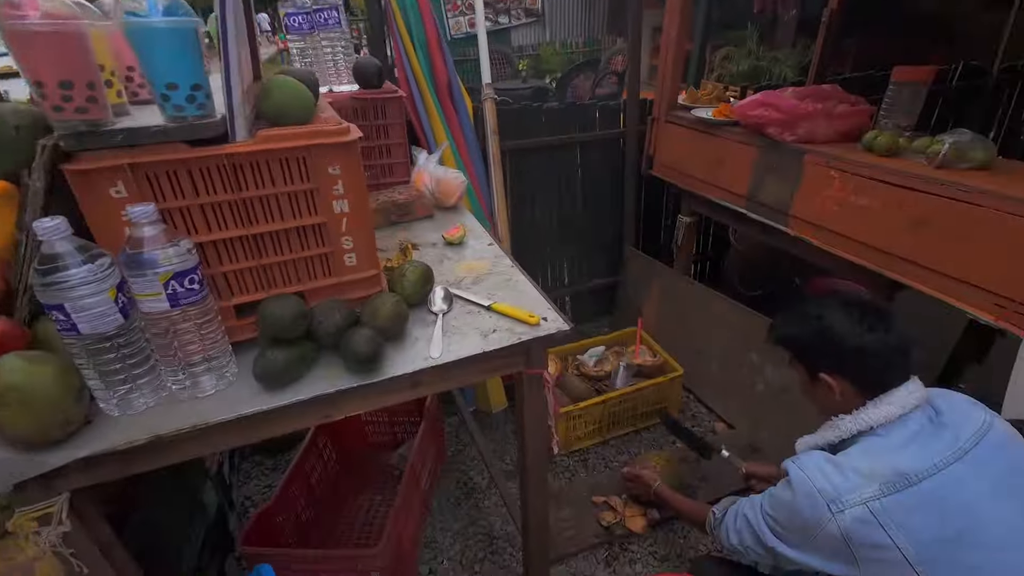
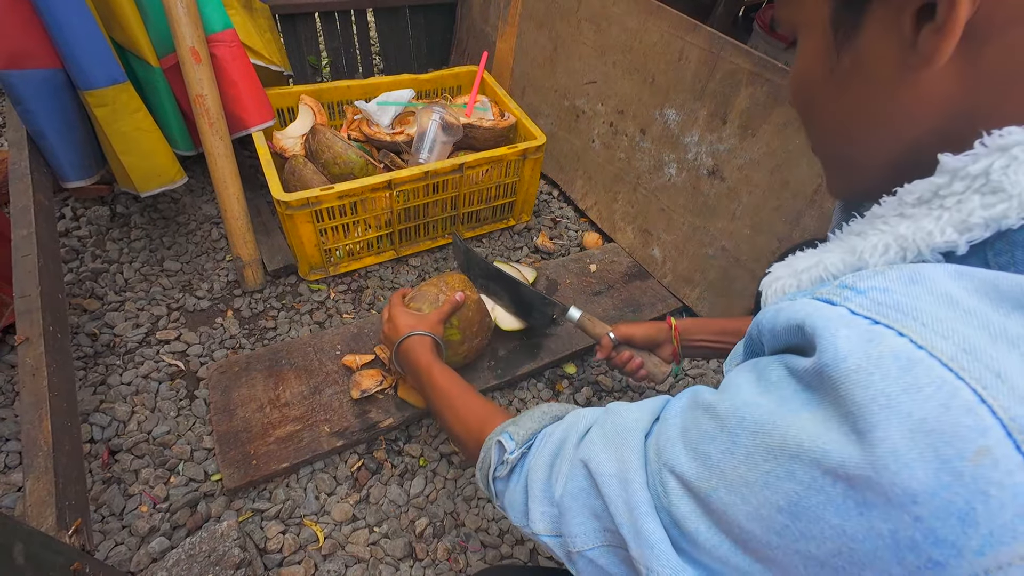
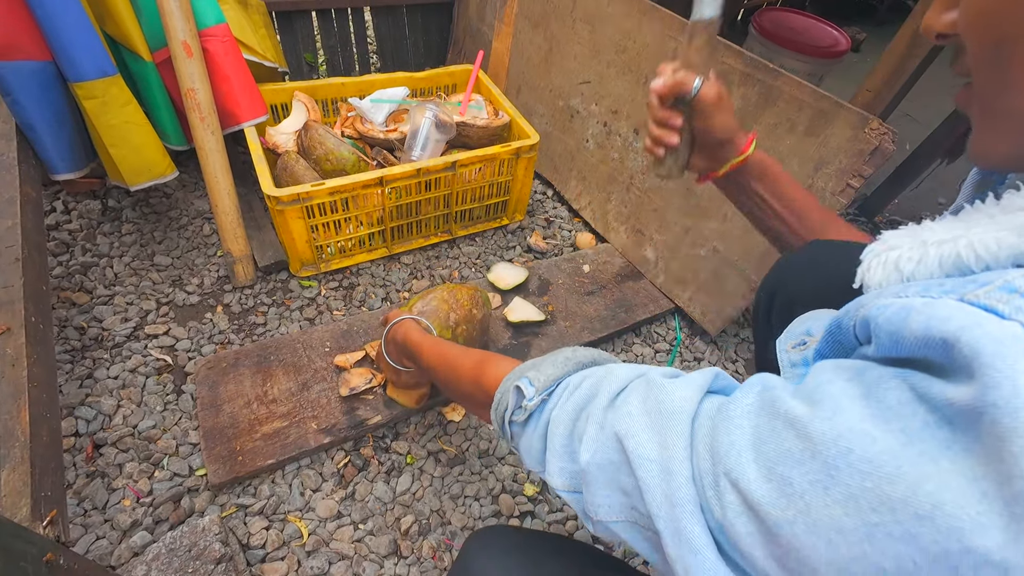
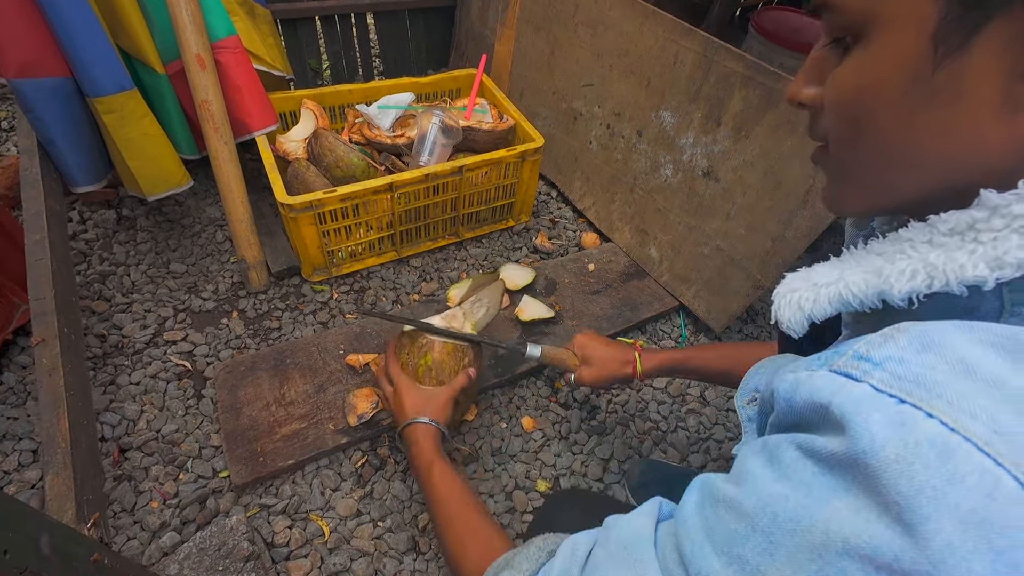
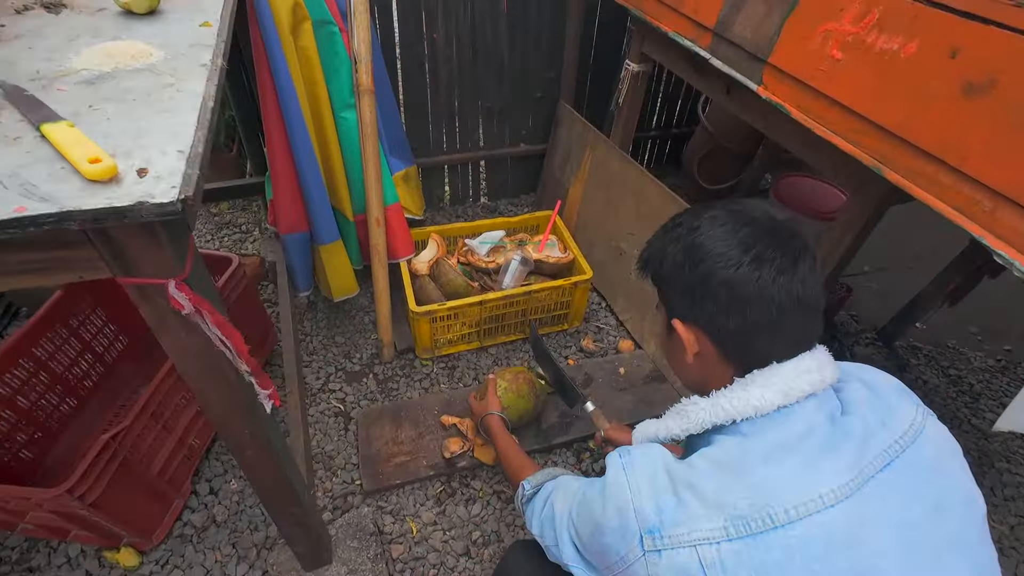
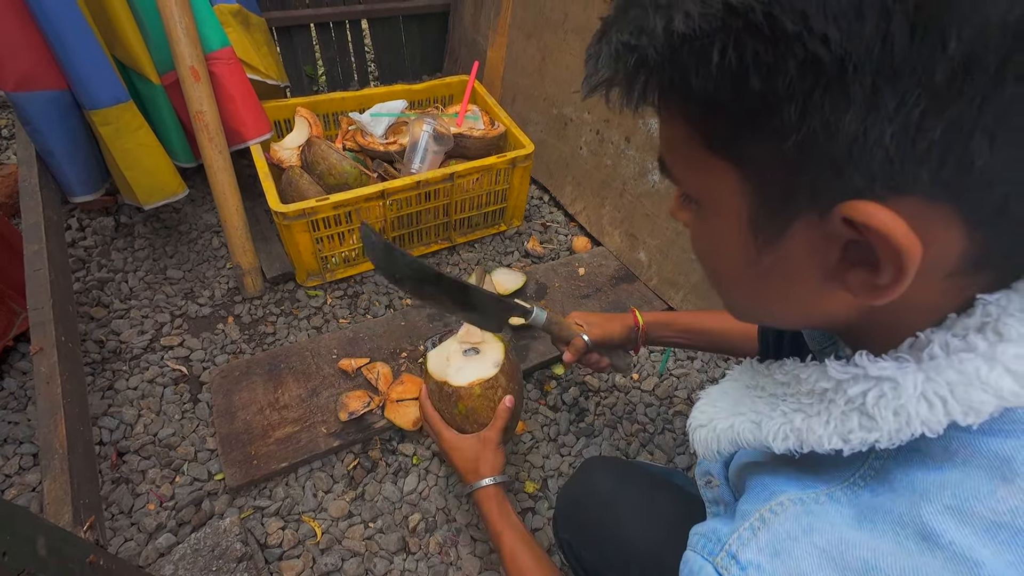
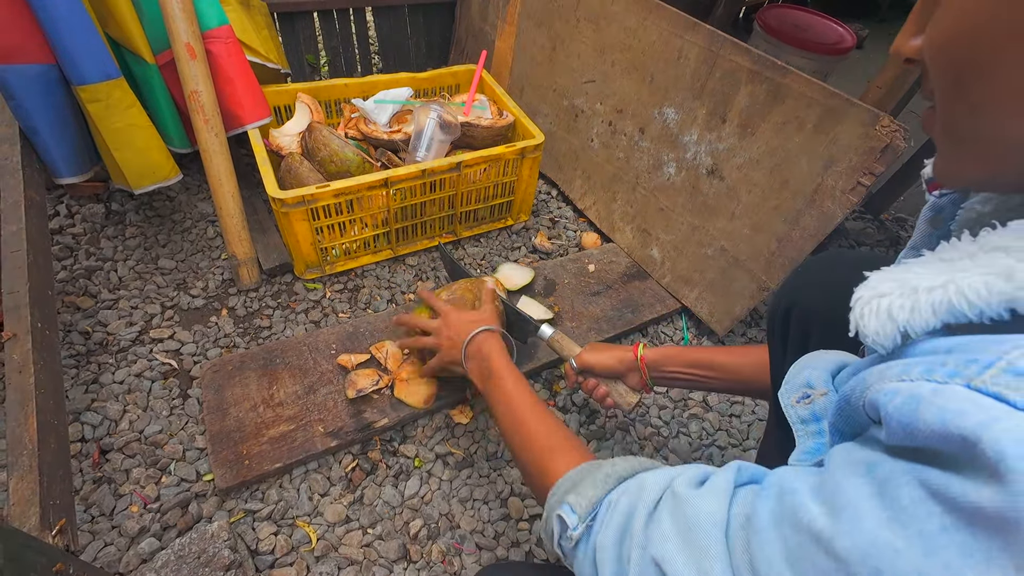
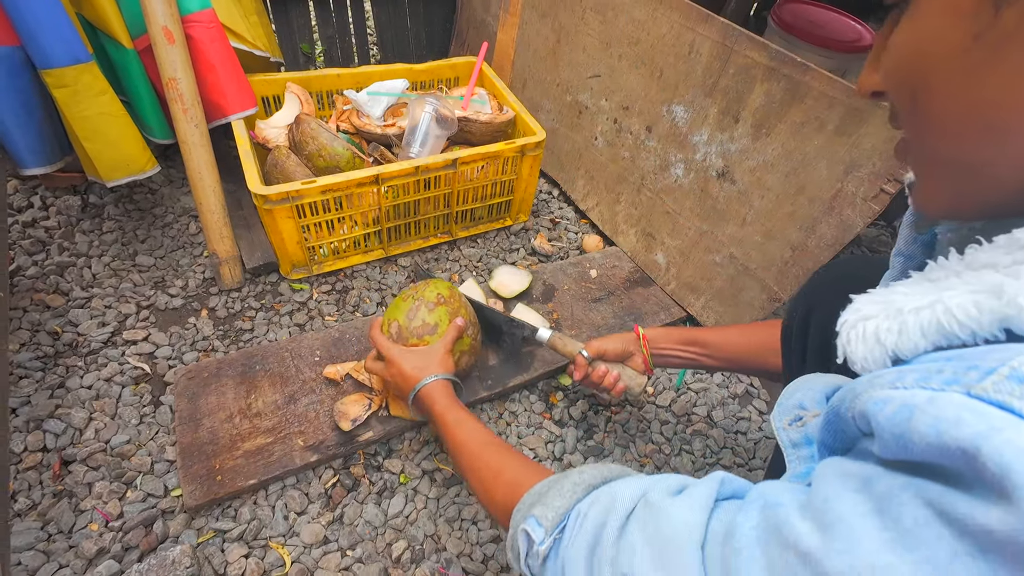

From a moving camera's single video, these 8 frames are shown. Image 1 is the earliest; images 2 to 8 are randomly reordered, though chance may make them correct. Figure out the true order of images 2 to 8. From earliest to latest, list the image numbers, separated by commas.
5, 8, 3, 7, 2, 4, 6
